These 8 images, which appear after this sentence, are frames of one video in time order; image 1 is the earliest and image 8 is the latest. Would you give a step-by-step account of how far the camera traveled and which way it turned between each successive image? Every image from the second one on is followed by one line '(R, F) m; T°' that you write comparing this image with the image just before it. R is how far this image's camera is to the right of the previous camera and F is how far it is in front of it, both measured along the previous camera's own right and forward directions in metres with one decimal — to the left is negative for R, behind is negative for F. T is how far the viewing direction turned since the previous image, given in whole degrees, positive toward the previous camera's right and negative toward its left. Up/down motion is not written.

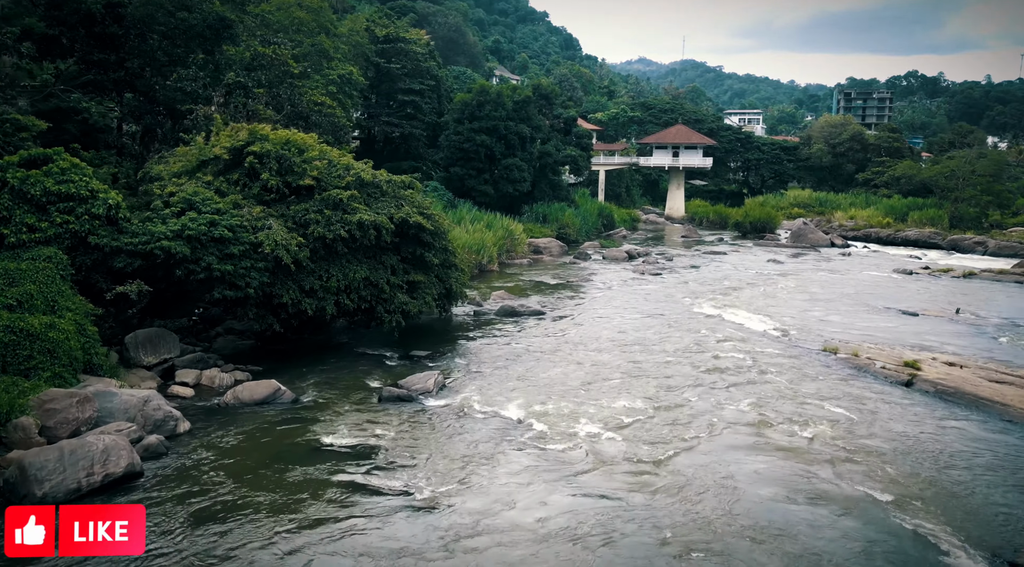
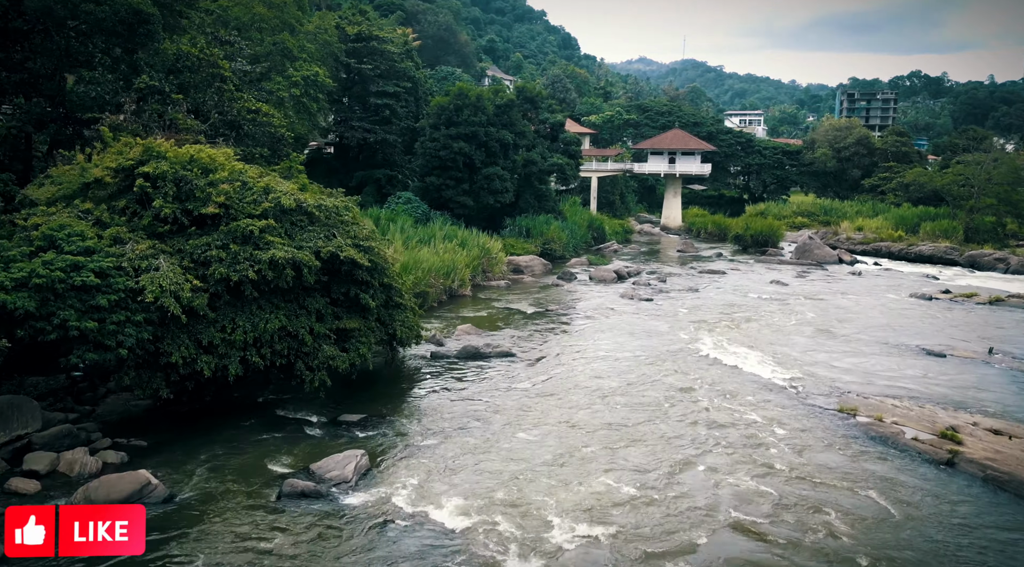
(+1.1, +3.7) m; 0°
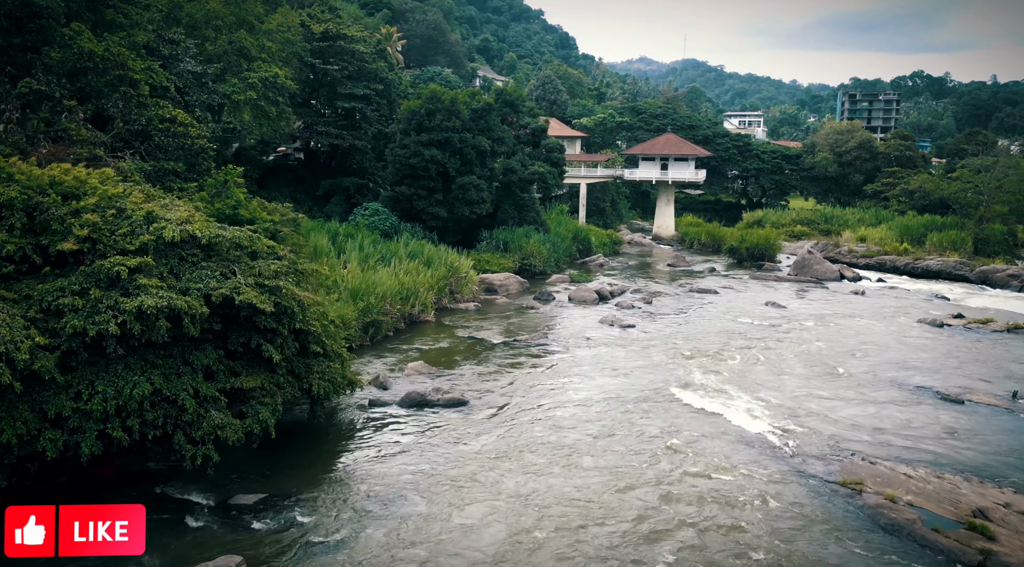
(+1.2, +3.1) m; 0°
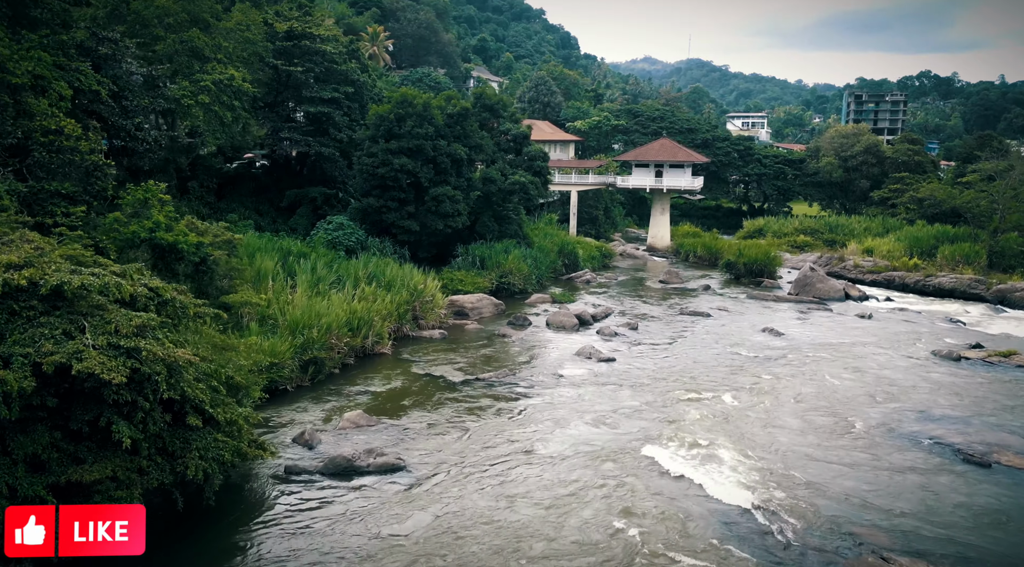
(+1.3, +3.1) m; 0°
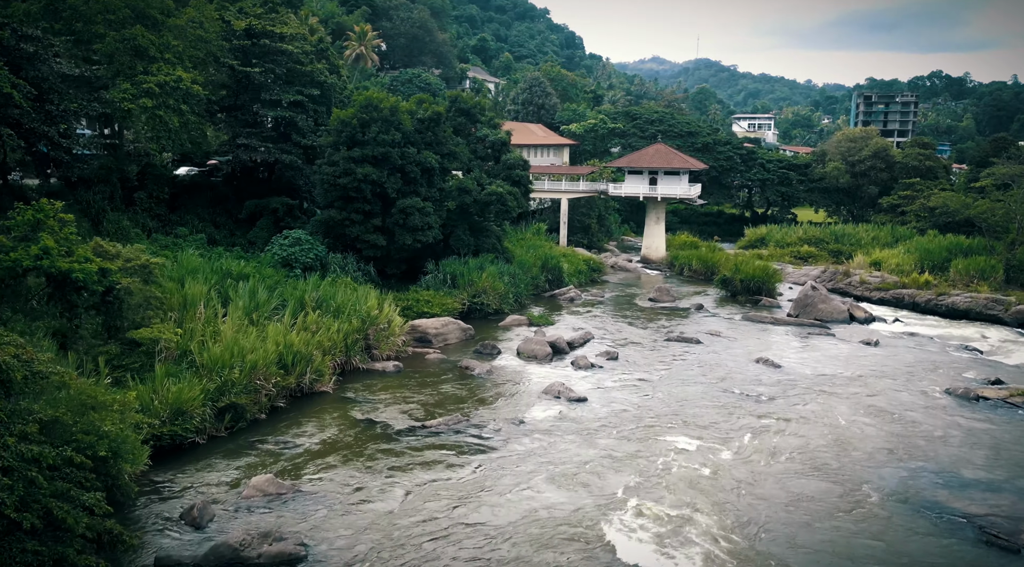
(+1.4, +3.1) m; -1°
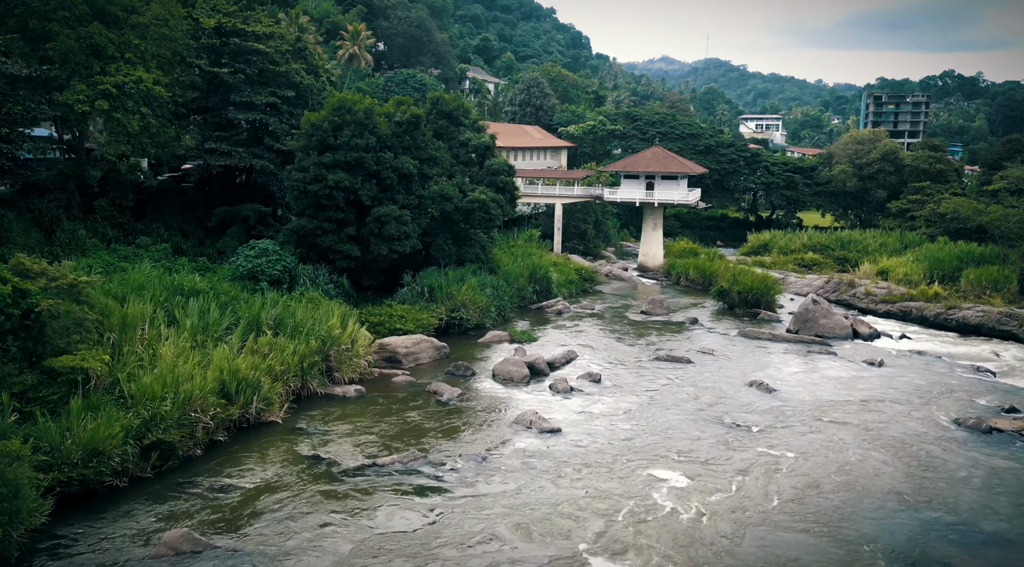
(+1.1, +2.0) m; -1°
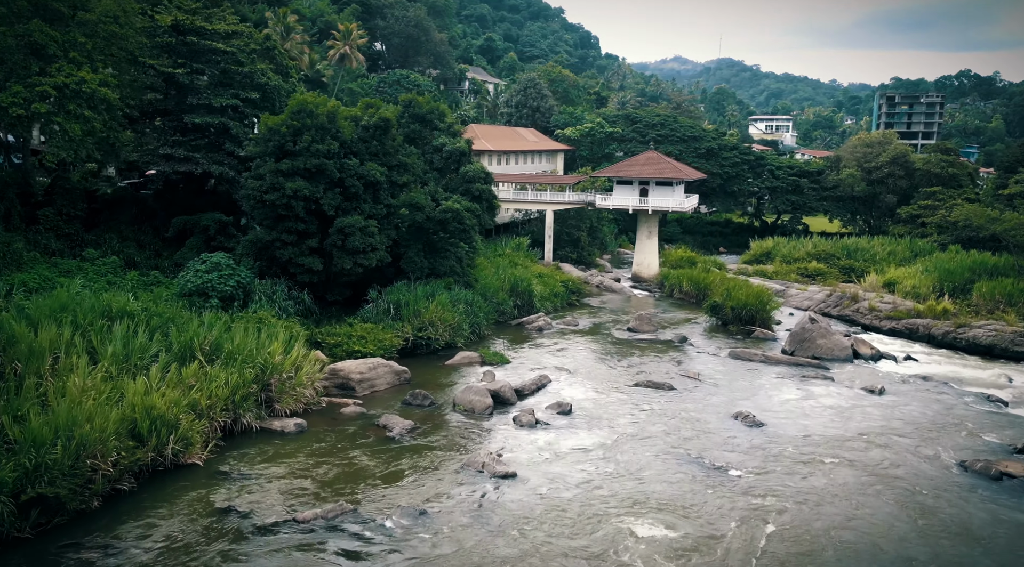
(+1.5, +2.3) m; -1°
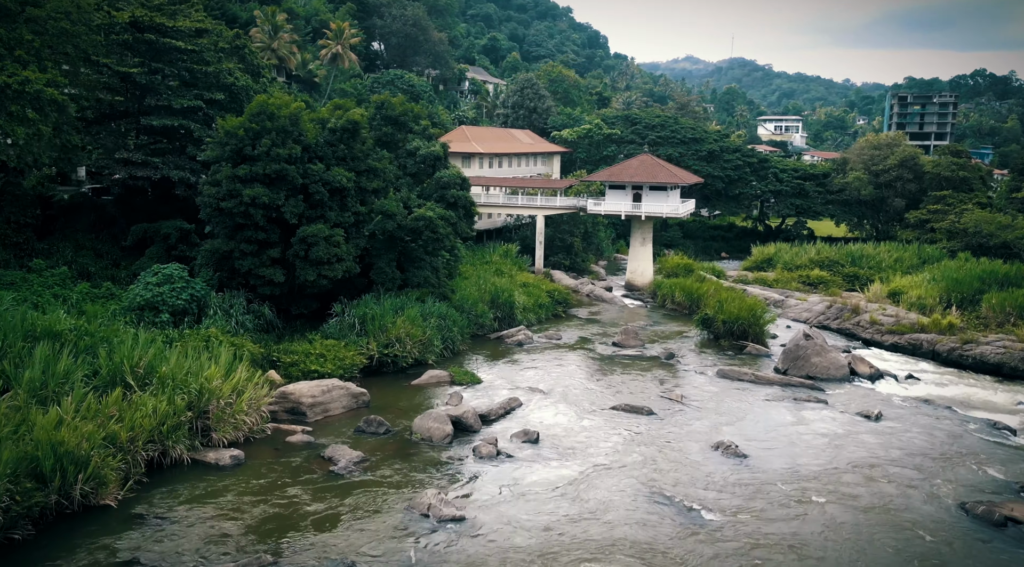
(+1.3, +1.9) m; -1°
